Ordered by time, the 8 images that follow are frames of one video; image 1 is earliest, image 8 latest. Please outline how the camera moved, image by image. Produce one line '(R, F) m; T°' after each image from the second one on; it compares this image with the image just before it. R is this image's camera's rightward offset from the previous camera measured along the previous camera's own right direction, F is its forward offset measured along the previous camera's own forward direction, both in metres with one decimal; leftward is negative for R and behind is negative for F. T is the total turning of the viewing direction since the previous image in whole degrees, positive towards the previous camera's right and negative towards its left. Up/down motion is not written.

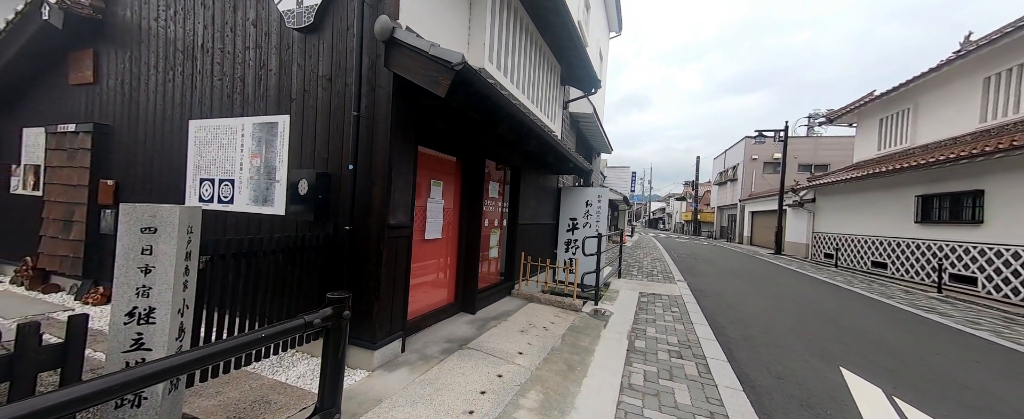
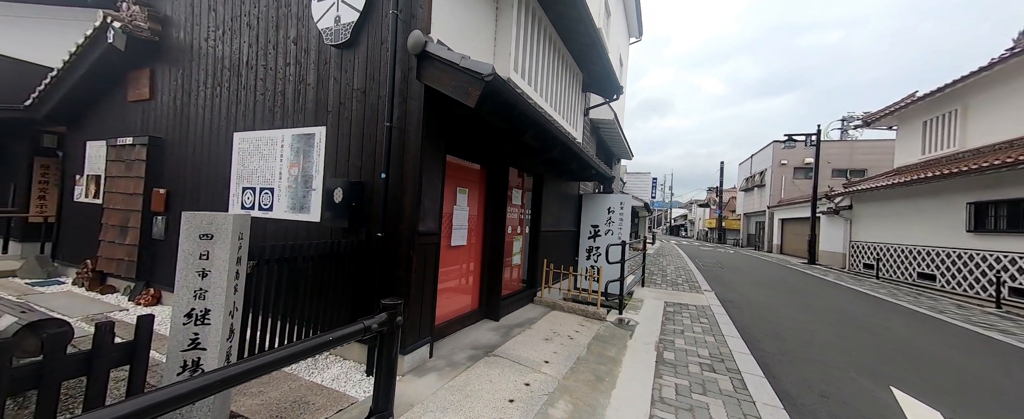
(-0.1, 0.0) m; -3°
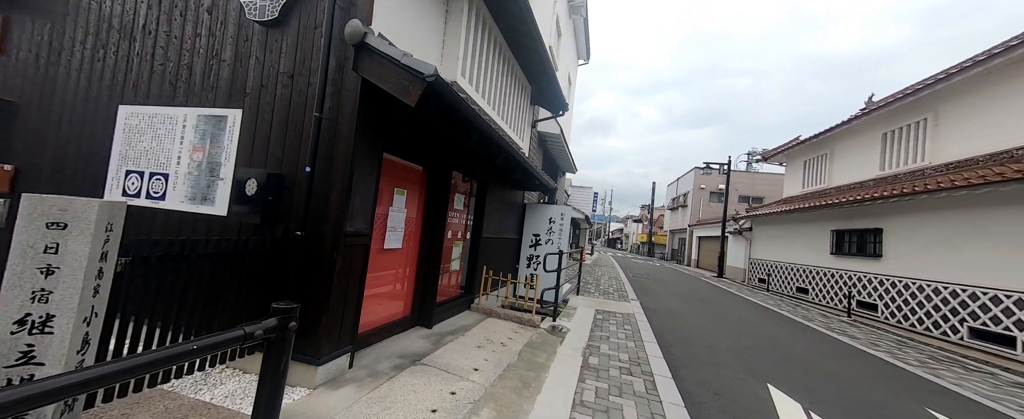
(+0.2, 0.0) m; +9°
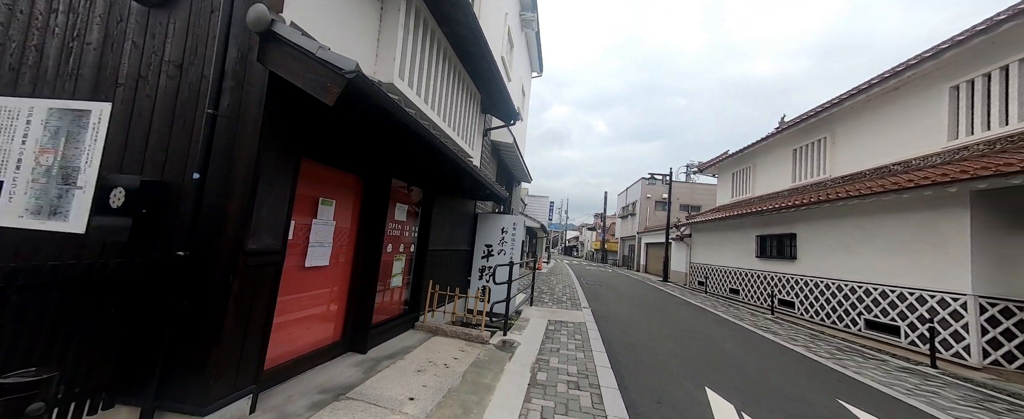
(+0.3, +0.2) m; +7°
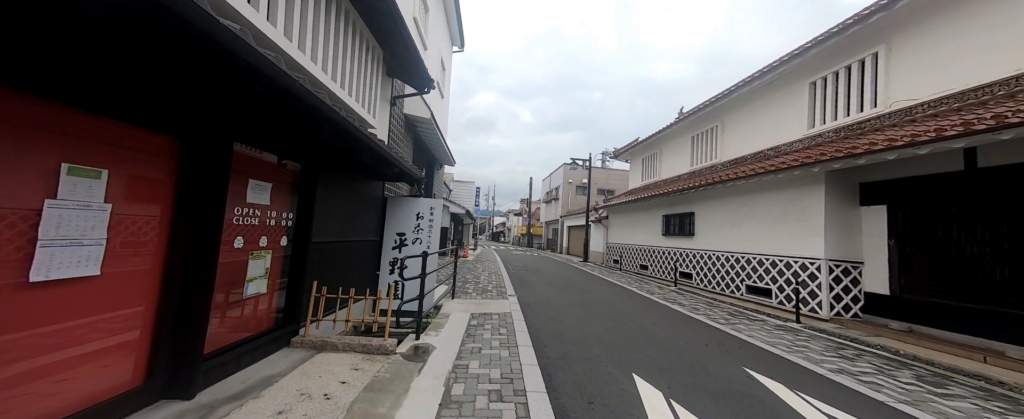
(+0.3, +0.7) m; +14°
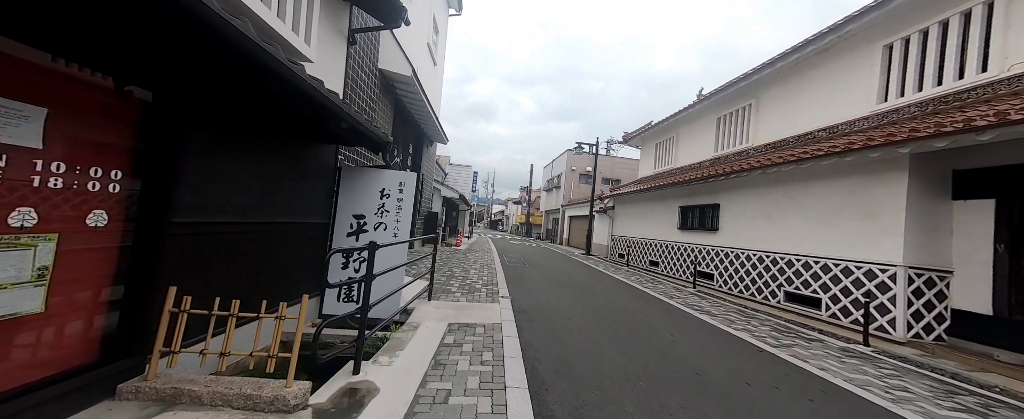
(+0.1, +1.5) m; 0°
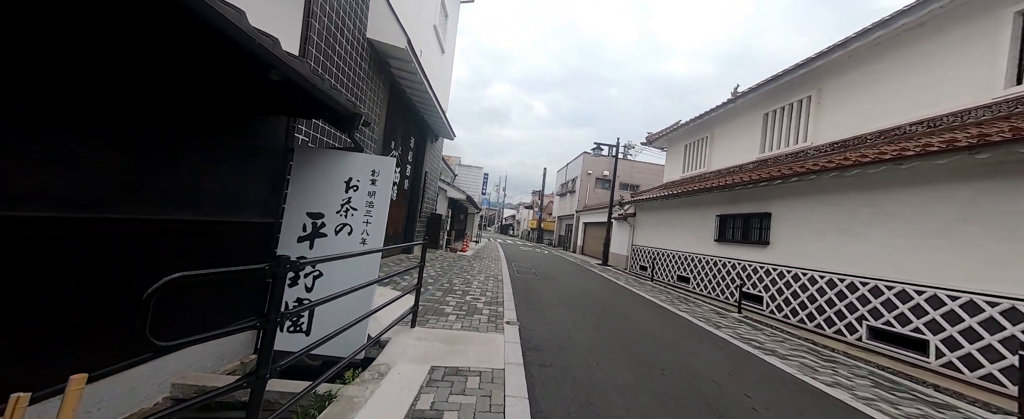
(0.0, +1.3) m; -2°
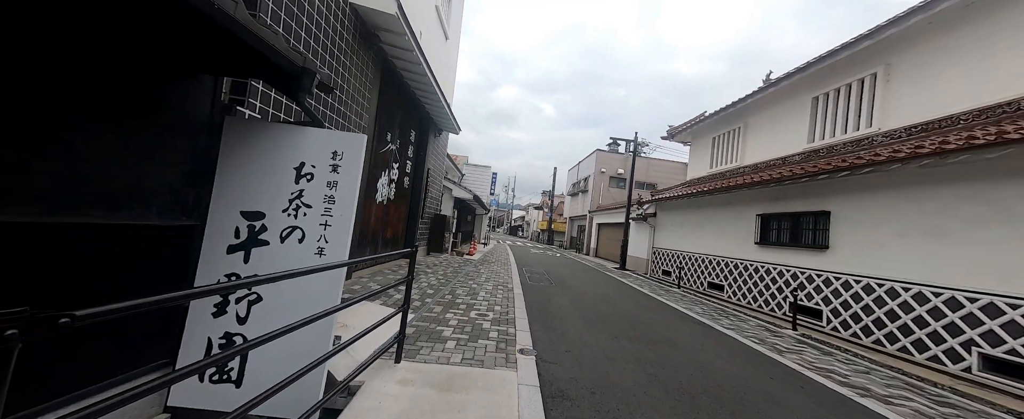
(-0.1, +1.0) m; -2°
